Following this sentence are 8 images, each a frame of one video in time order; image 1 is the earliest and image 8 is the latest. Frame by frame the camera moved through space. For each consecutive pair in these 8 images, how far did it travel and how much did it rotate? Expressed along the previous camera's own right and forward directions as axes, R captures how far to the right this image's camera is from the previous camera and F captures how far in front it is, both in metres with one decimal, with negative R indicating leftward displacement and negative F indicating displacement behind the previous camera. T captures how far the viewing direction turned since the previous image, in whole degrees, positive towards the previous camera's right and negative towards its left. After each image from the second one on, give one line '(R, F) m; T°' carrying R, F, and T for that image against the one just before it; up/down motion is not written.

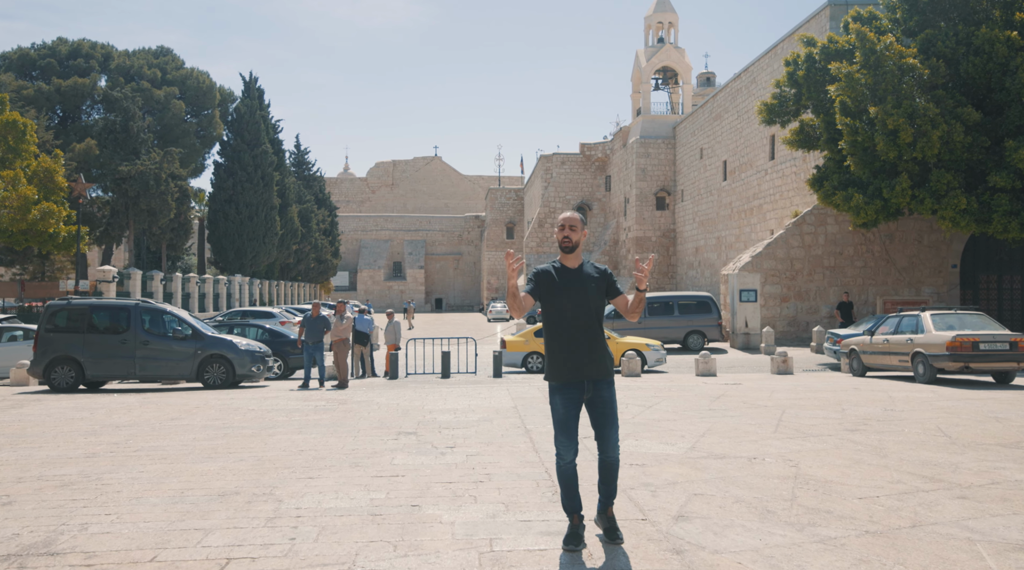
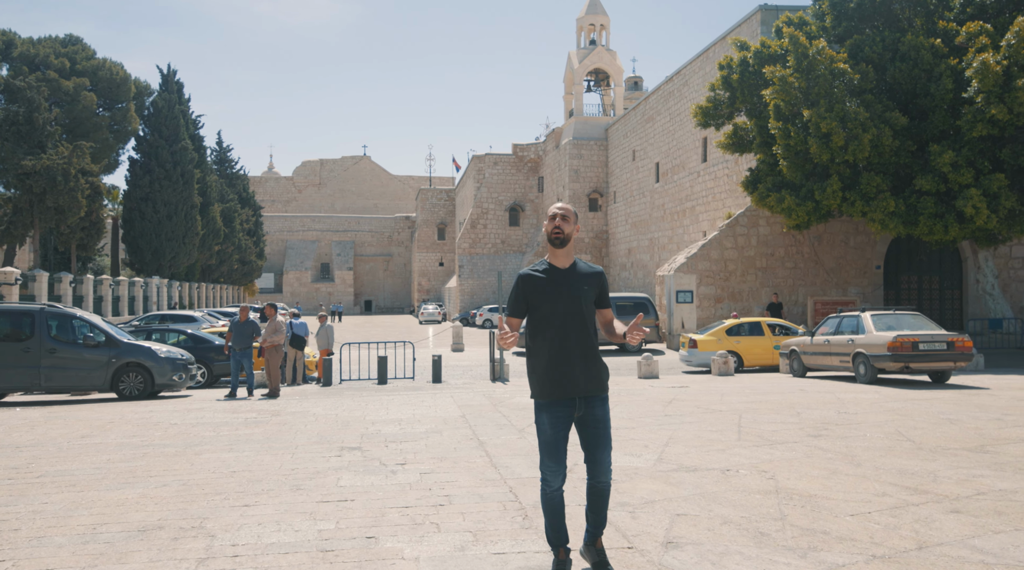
(-0.2, +0.5) m; +5°
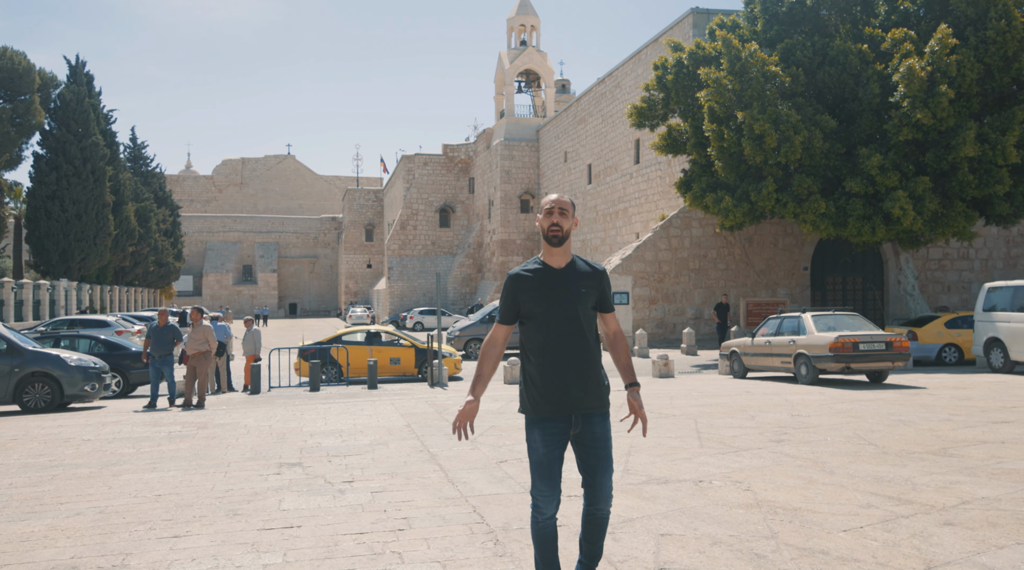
(-0.2, +0.5) m; +5°
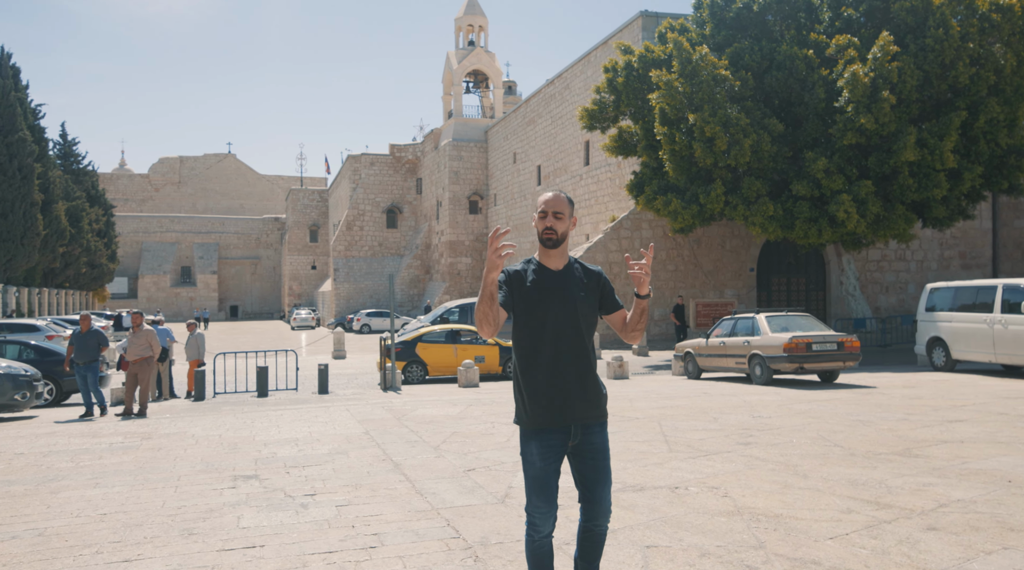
(-0.2, +0.2) m; +4°
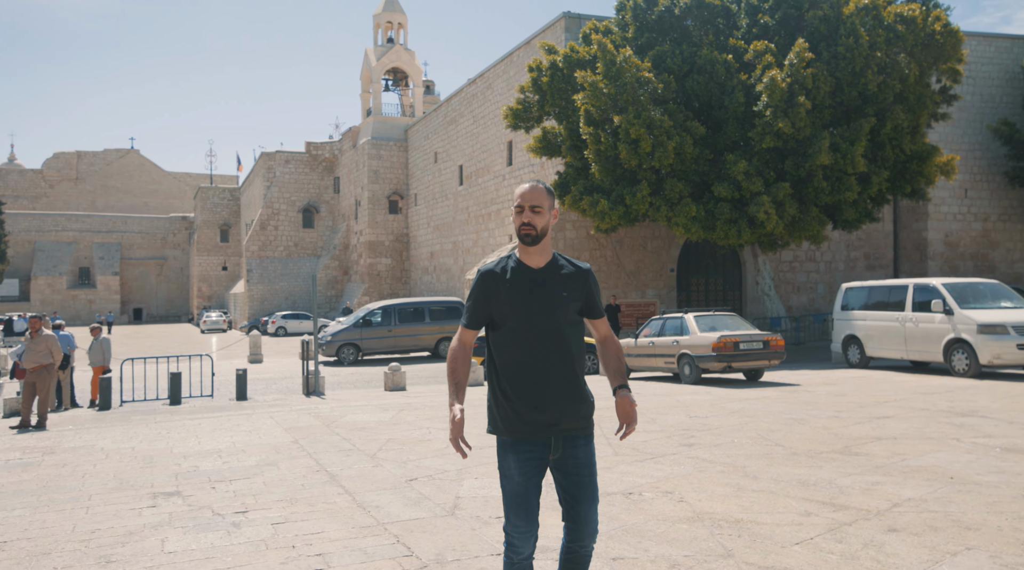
(-0.2, +0.3) m; +6°
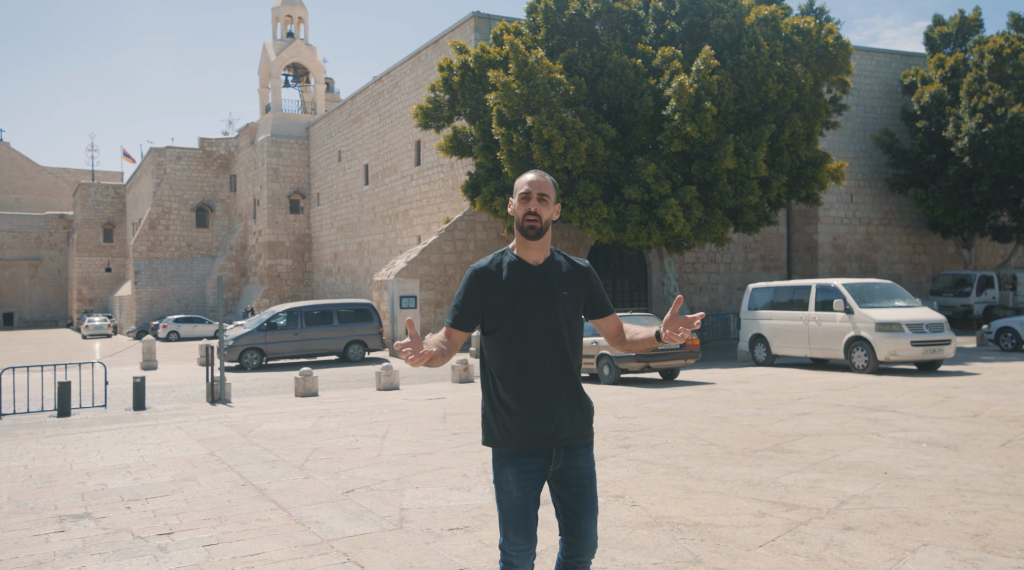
(-0.3, +0.2) m; +7°
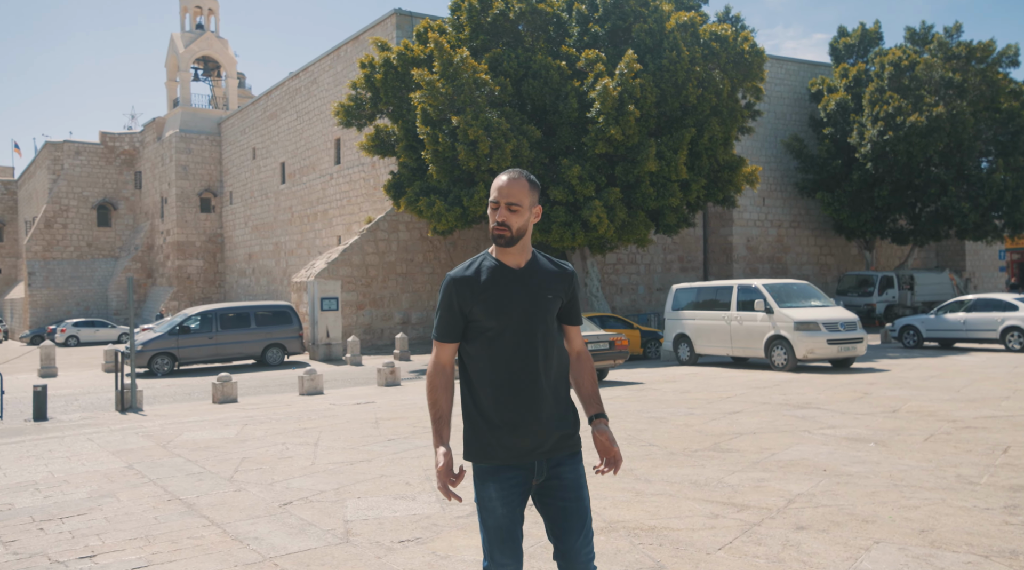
(-0.2, +0.2) m; +6°
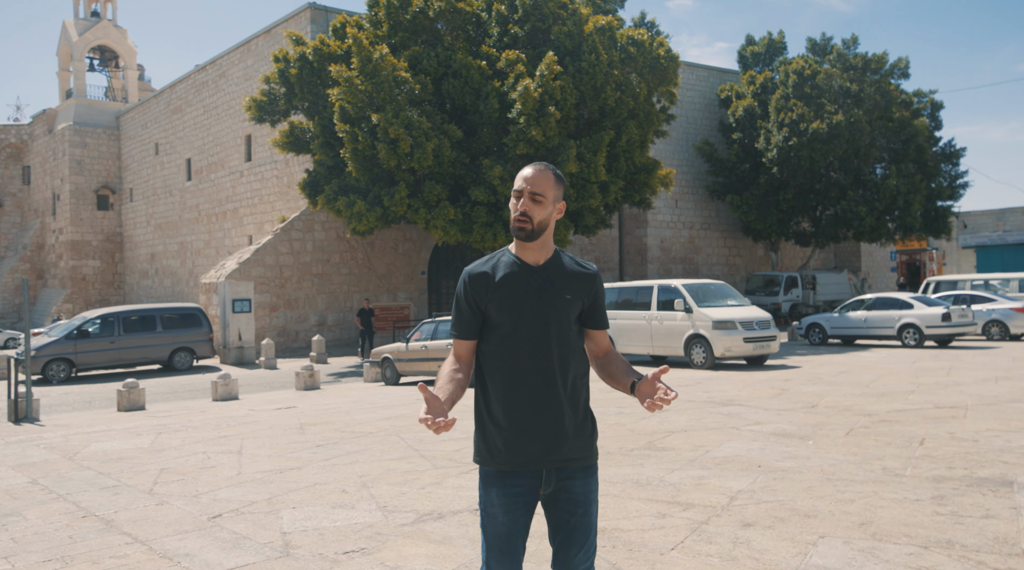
(-0.2, +0.1) m; +6°
